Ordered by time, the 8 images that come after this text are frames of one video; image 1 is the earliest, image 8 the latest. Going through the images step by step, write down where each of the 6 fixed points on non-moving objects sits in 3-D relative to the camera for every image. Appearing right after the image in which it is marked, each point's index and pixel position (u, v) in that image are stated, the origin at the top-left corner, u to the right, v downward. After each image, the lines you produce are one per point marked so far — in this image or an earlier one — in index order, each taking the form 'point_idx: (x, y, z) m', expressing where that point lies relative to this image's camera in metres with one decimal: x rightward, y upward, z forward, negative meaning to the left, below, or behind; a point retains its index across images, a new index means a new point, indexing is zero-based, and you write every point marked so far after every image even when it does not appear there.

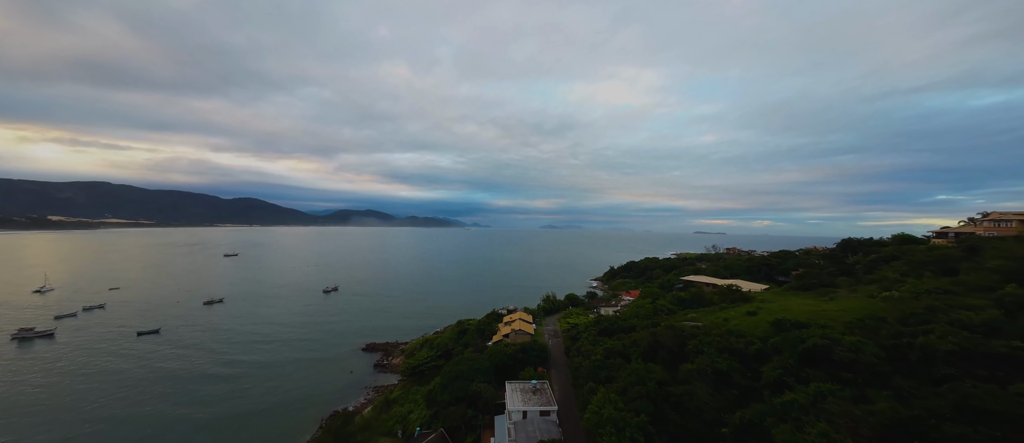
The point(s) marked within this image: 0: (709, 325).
0: (+11.3, -6.0, +18.6) m
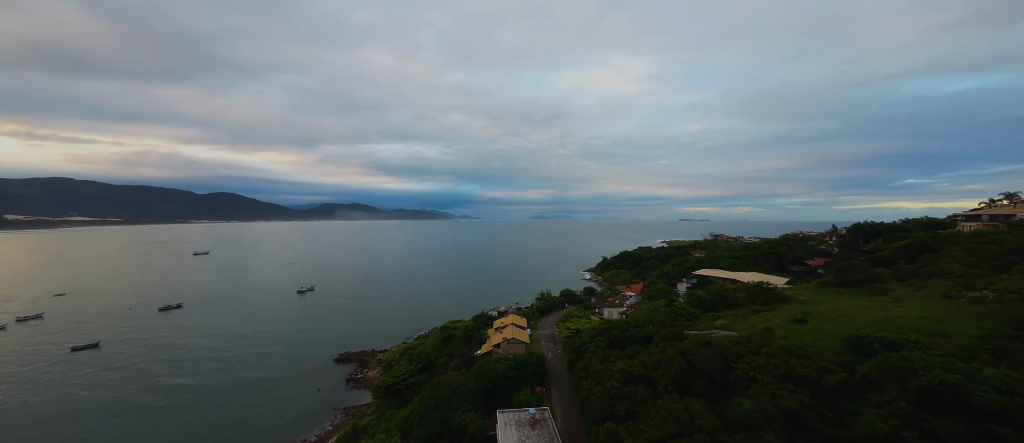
0: (+10.9, -5.3, +14.9) m
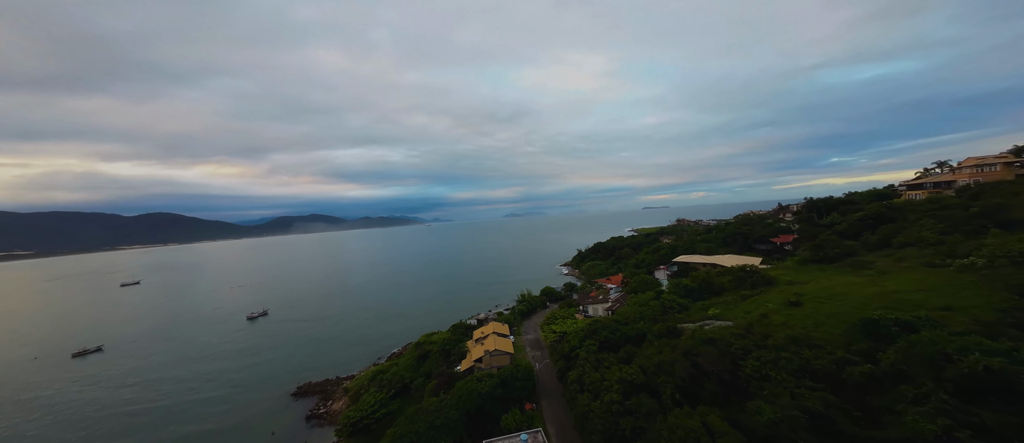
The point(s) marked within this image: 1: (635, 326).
0: (+10.2, -4.6, +13.9) m
1: (+6.8, -5.7, +18.0) m
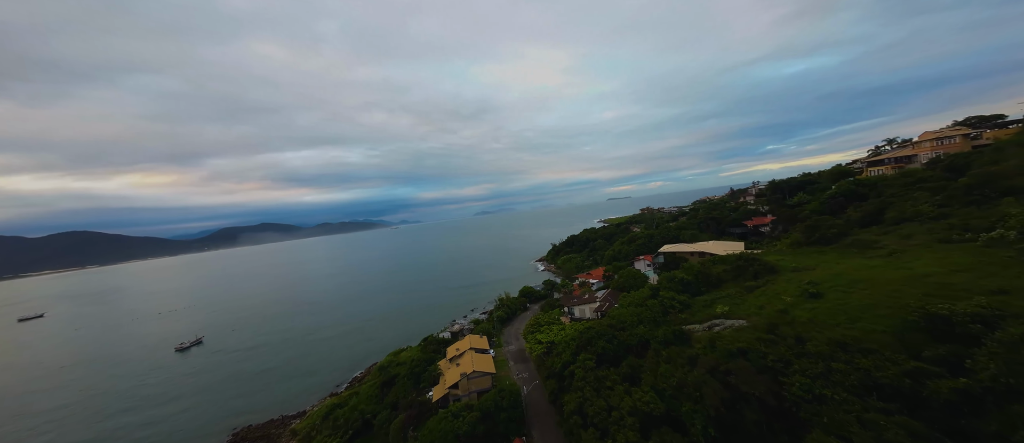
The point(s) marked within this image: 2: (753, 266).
0: (+9.5, -3.9, +11.8) m
1: (+5.8, -5.2, +15.6) m
2: (+13.1, -2.5, +17.8) m
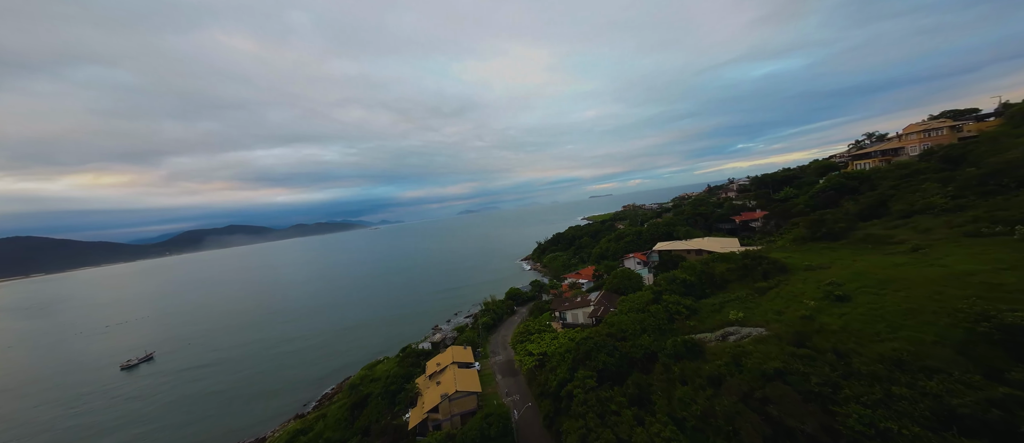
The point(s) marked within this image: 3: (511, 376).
0: (+9.2, -3.7, +10.2) m
1: (+5.3, -5.1, +13.8) m
2: (+12.4, -2.2, +16.4) m
3: (-0.1, -8.8, +18.9) m
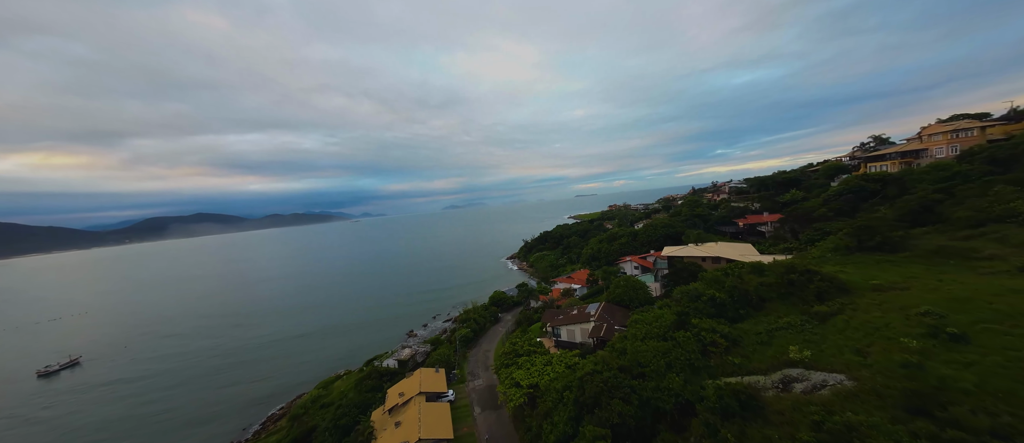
0: (+8.9, -3.9, +6.7) m
1: (+4.8, -5.1, +10.2) m
2: (+11.9, -2.4, +13.0) m
3: (-0.9, -8.6, +15.0) m
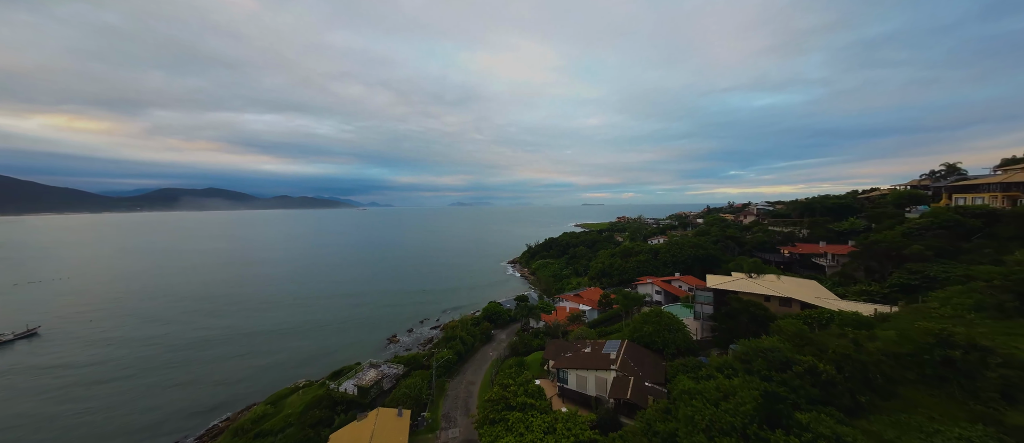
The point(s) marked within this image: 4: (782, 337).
0: (+8.4, -4.7, +1.8) m
1: (+4.4, -5.6, +5.3) m
2: (+11.7, -3.6, +8.1) m
3: (-1.5, -8.6, +10.3) m
4: (+9.4, -4.0, +11.2) m
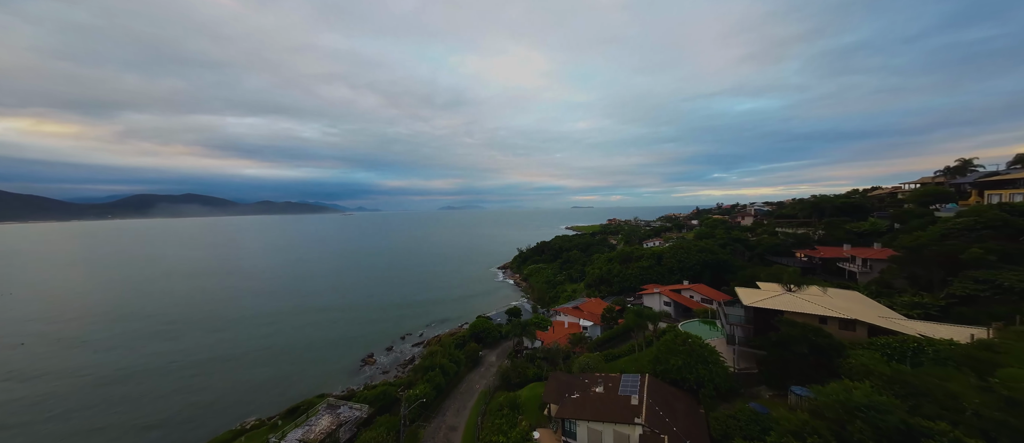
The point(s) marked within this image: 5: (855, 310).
0: (+8.5, -4.7, -1.4) m
1: (+4.3, -5.7, +2.0) m
2: (+11.6, -3.6, +5.0) m
3: (-1.7, -8.7, +6.8) m
4: (+9.1, -4.1, +8.0) m
5: (+13.3, -3.3, +12.9) m
